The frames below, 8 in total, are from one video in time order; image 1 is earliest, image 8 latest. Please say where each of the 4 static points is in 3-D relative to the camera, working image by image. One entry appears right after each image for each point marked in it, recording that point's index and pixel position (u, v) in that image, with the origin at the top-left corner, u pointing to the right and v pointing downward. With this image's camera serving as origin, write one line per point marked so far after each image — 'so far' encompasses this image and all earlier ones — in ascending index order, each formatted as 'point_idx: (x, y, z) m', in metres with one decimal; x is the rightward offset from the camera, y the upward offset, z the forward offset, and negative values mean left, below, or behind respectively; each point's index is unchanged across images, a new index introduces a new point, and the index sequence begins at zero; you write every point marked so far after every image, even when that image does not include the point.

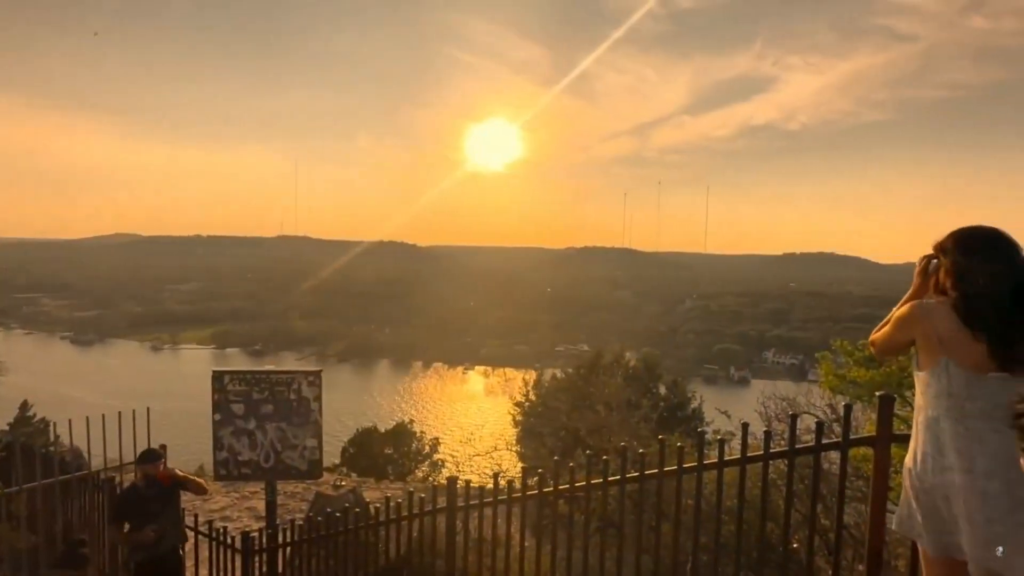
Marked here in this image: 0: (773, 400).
0: (+9.7, -4.4, +19.8) m
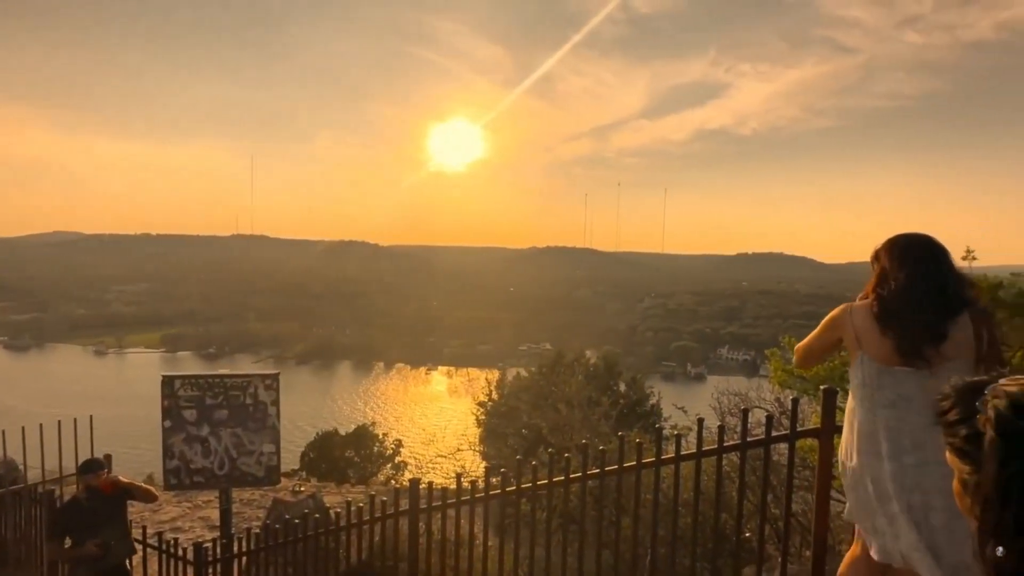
0: (+8.4, -4.3, +20.6) m
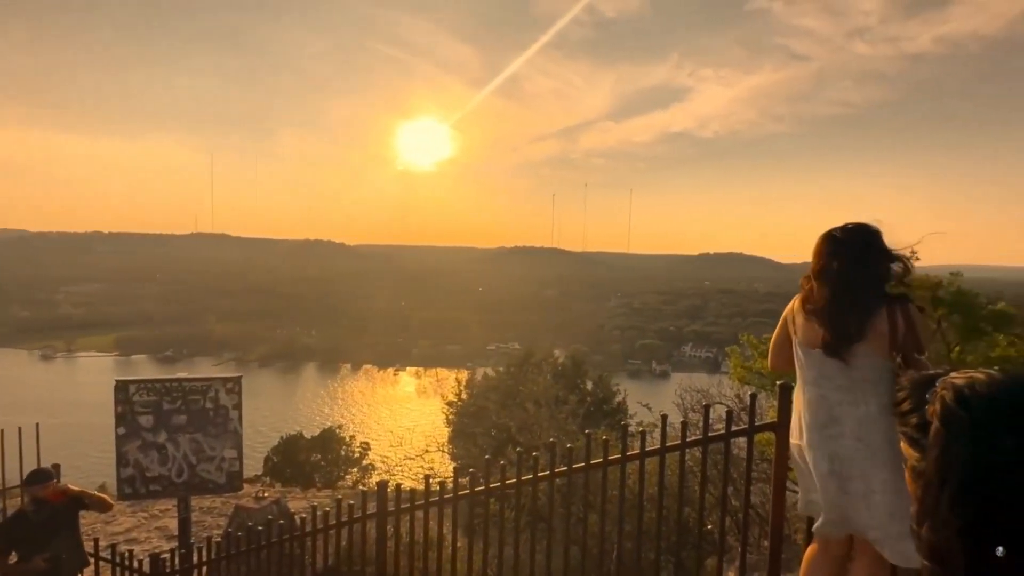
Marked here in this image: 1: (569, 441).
0: (+7.2, -4.3, +21.3) m
1: (+1.9, -5.8, +19.5) m
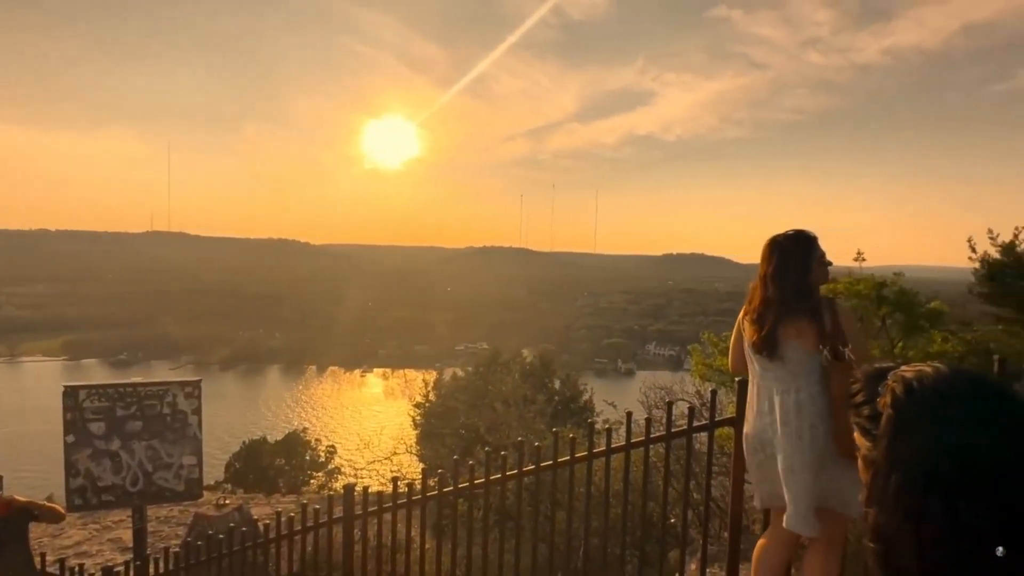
0: (+6.1, -4.3, +21.9) m
1: (+0.9, -5.8, +19.7) m
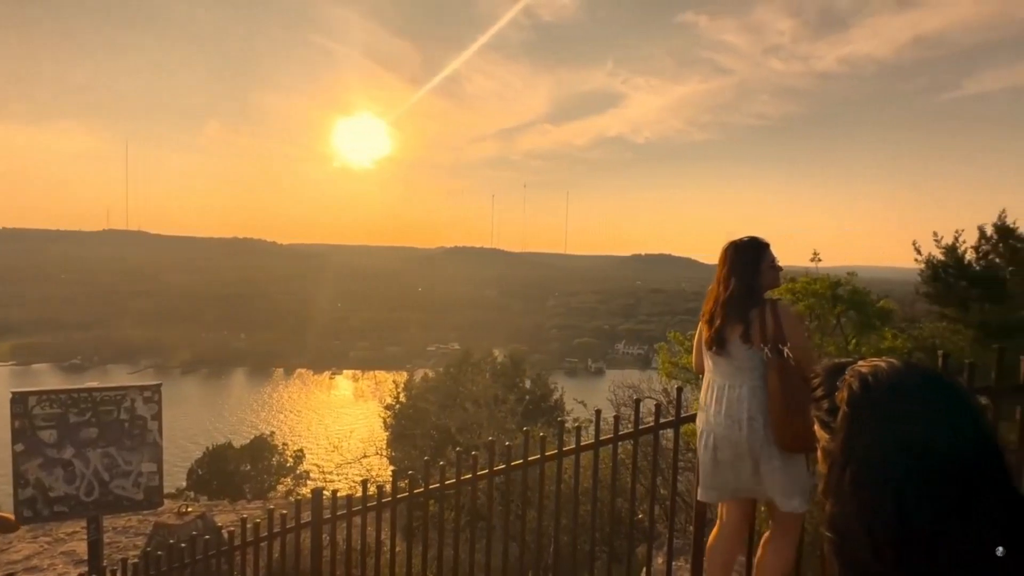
0: (+5.0, -4.5, +22.4) m
1: (-0.1, -6.0, +19.9) m
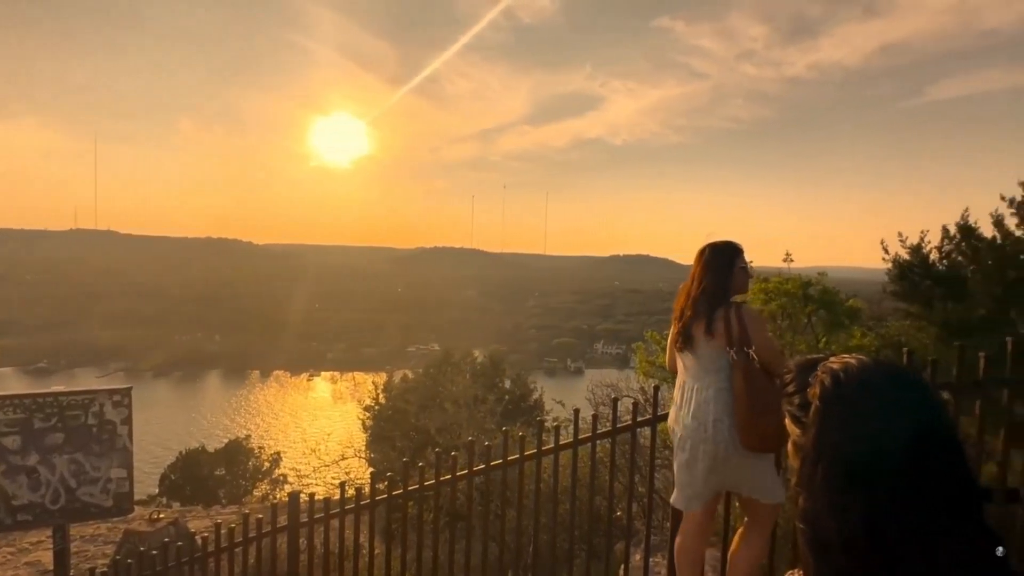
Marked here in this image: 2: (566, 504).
0: (+4.2, -4.6, +22.7) m
1: (-0.8, -6.1, +20.1) m
2: (+1.4, -5.4, +12.7) m
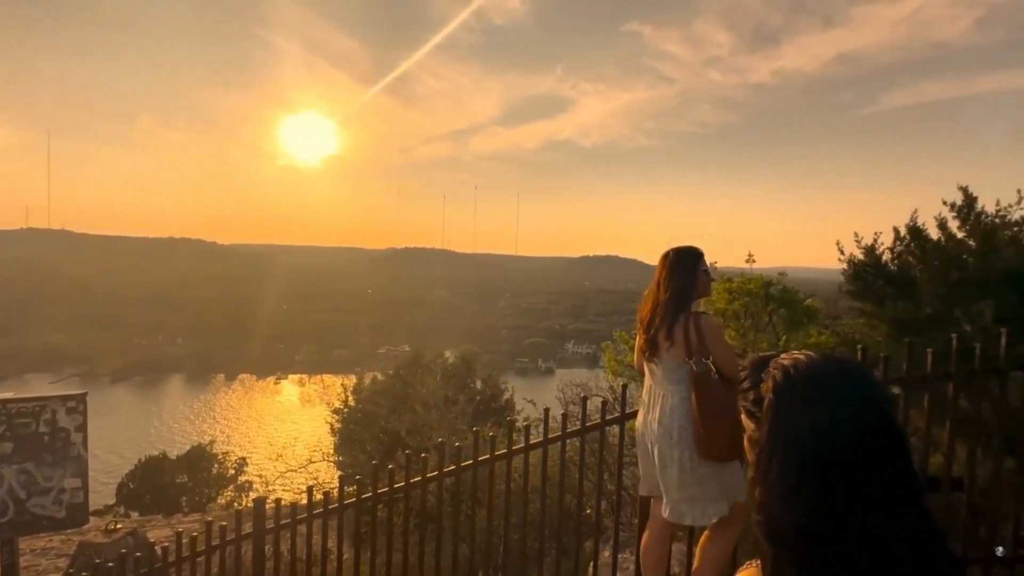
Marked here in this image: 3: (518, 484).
0: (+3.0, -4.8, +23.2) m
1: (-1.8, -6.3, +20.2) m
2: (+0.8, -5.6, +13.0) m
3: (+0.4, -6.1, +15.5) m
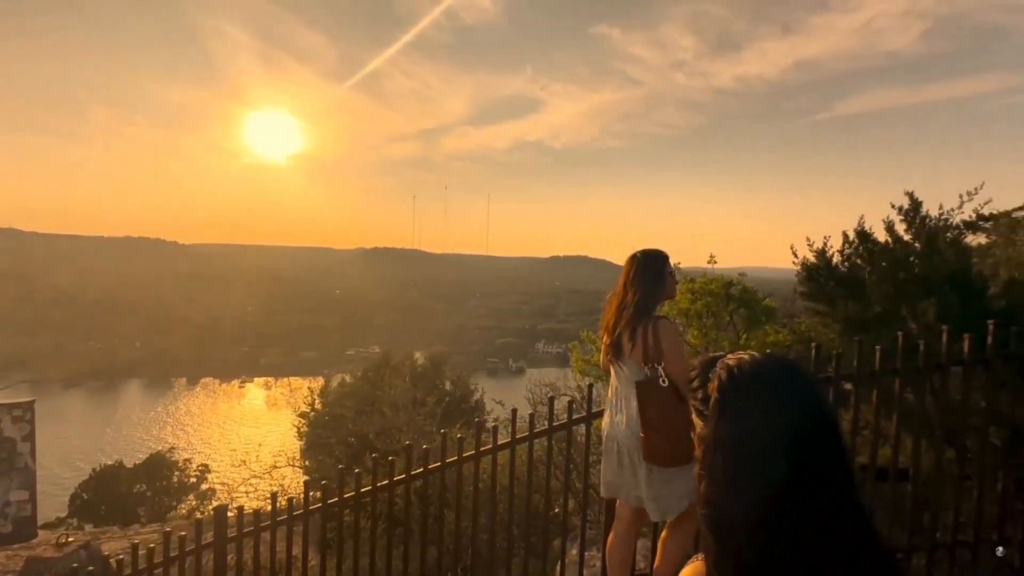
0: (+1.9, -4.9, +23.6) m
1: (-2.7, -6.4, +20.3) m
2: (+0.3, -5.7, +13.2) m
3: (-0.3, -6.3, +15.7) m
